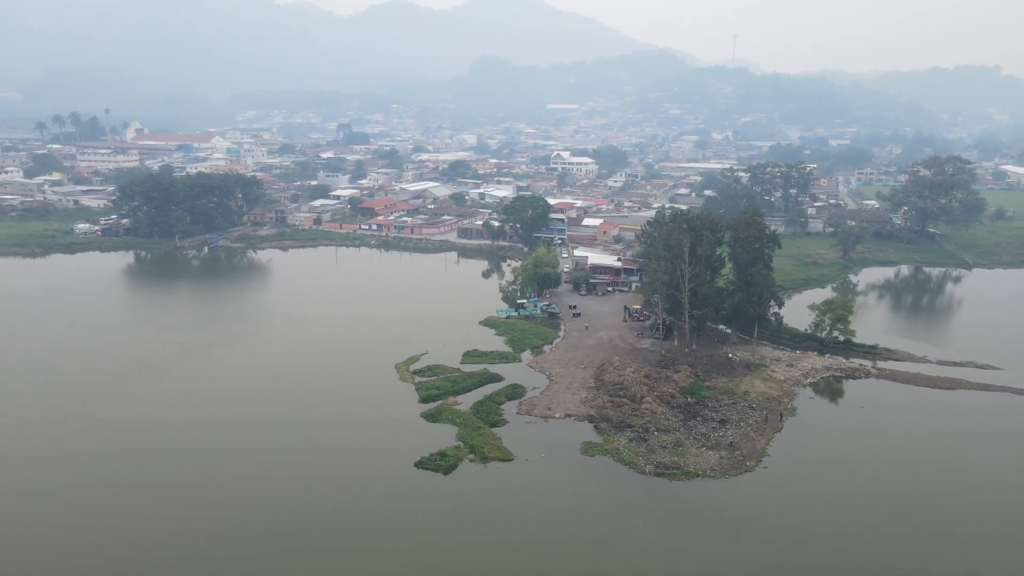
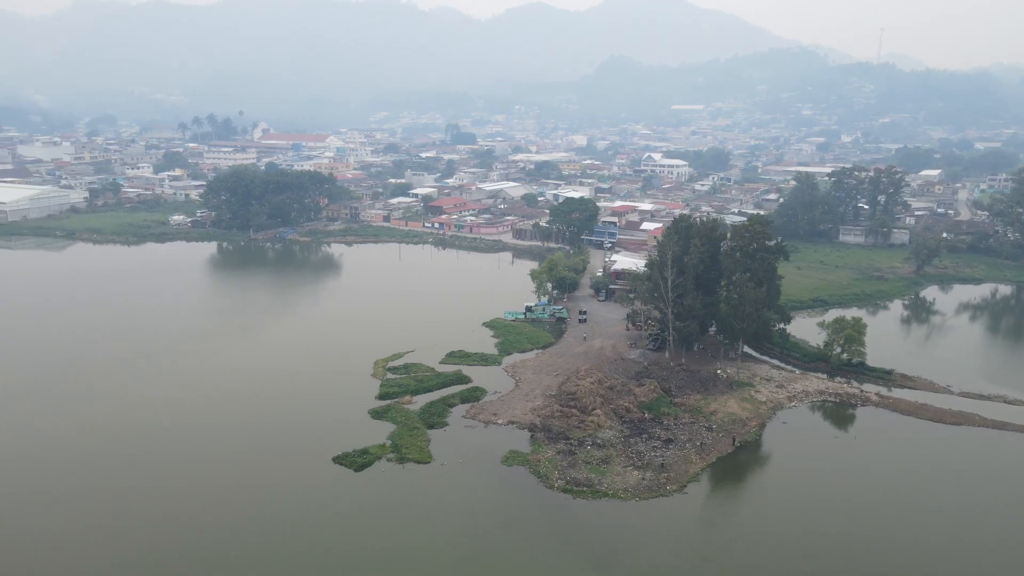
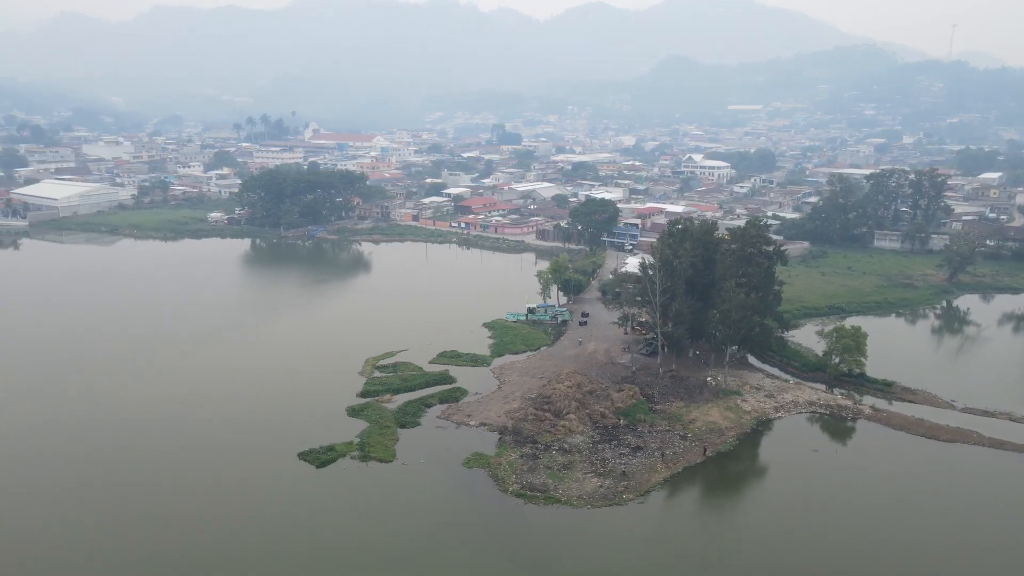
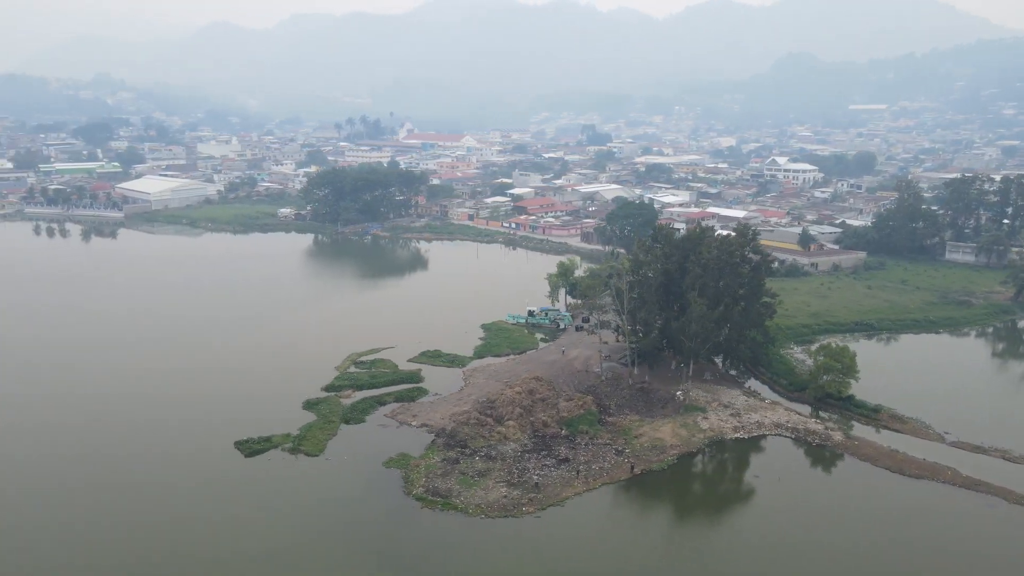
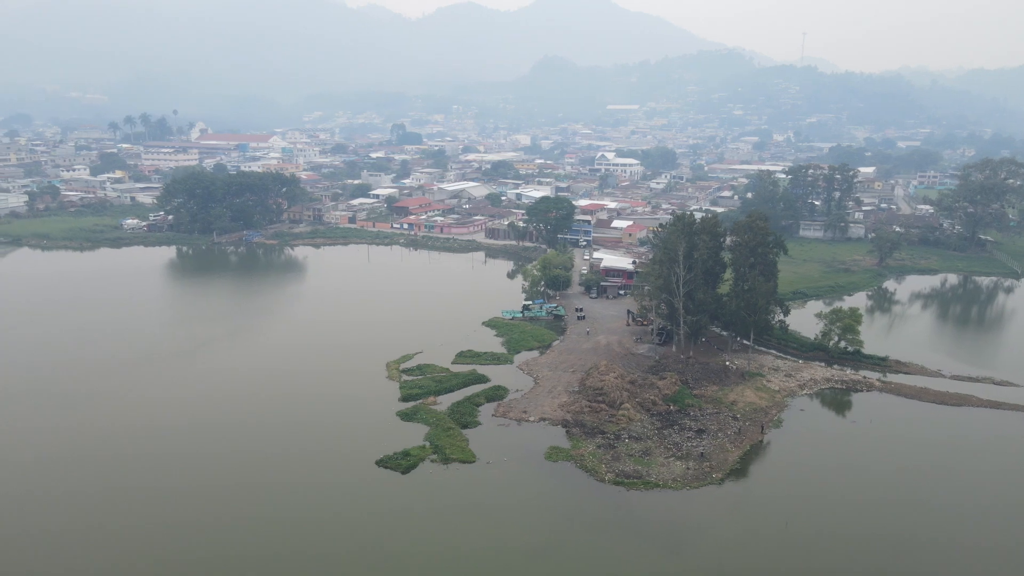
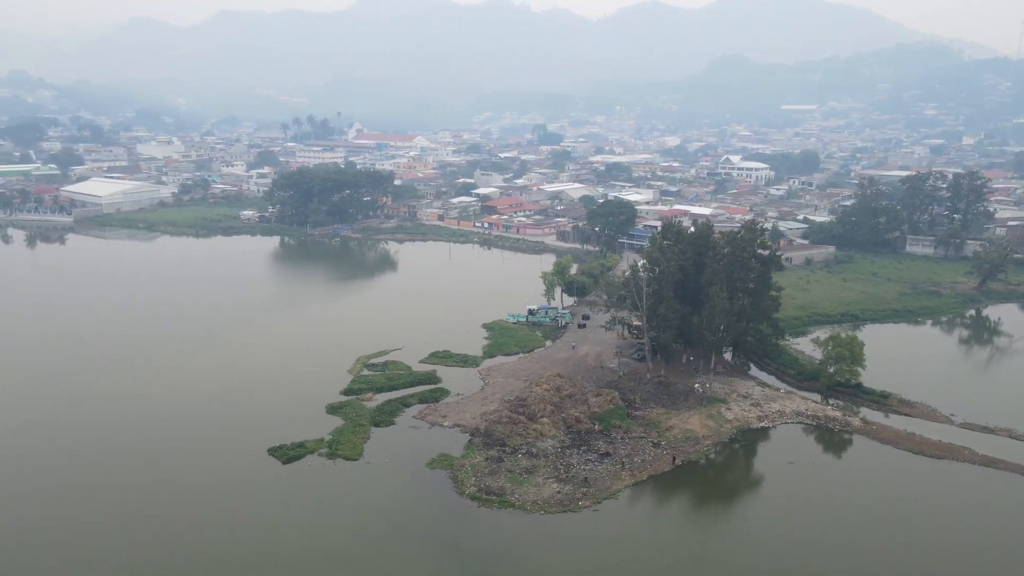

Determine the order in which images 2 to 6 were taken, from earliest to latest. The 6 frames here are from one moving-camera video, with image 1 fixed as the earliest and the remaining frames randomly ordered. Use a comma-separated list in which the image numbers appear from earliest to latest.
5, 2, 3, 6, 4
